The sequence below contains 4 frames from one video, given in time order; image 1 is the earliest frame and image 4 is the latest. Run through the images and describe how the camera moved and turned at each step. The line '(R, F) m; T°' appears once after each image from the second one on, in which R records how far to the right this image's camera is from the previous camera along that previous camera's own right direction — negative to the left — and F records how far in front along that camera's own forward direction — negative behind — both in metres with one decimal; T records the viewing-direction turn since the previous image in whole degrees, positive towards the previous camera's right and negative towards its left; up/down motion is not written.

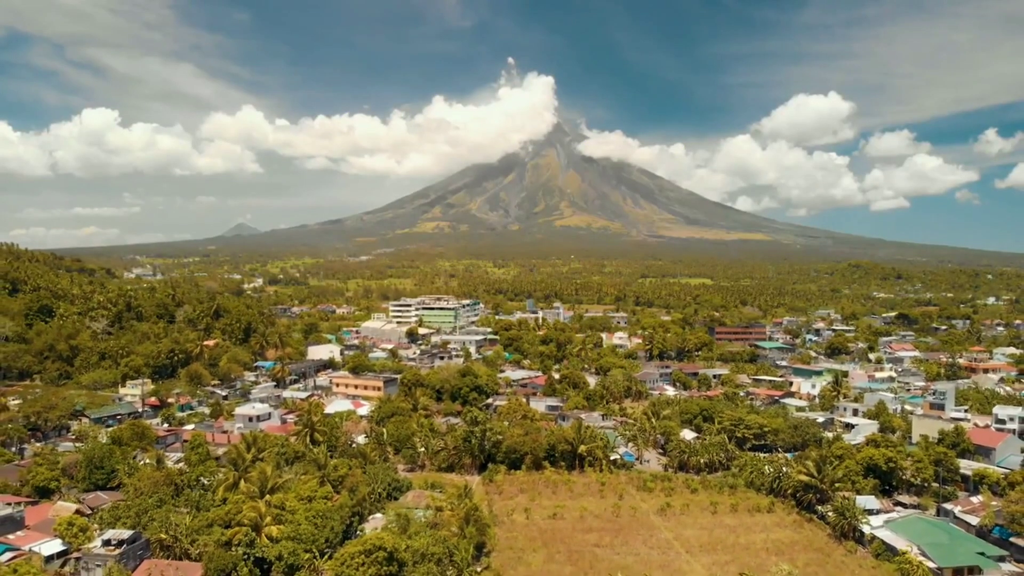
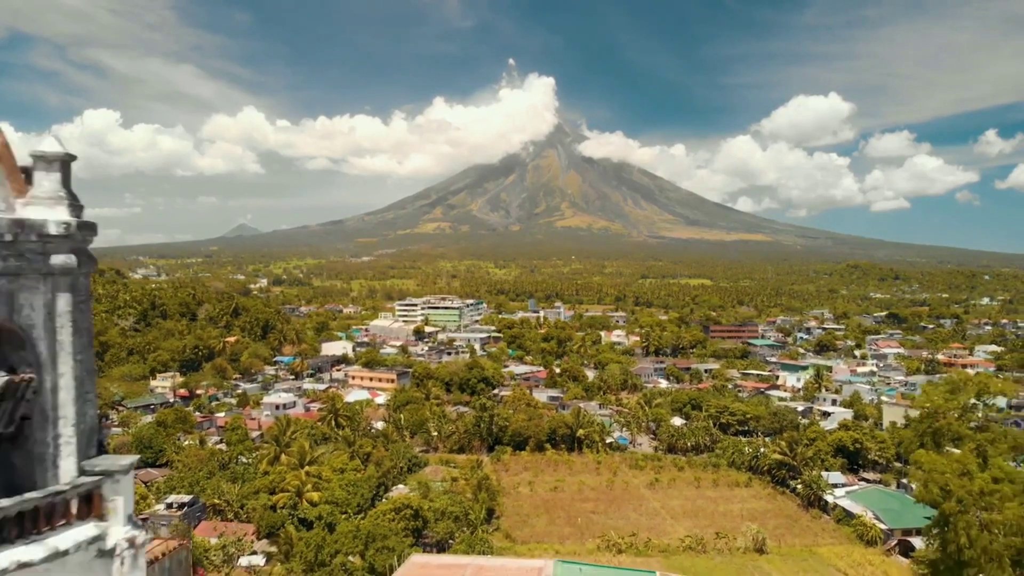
(-0.2, -3.1) m; 0°
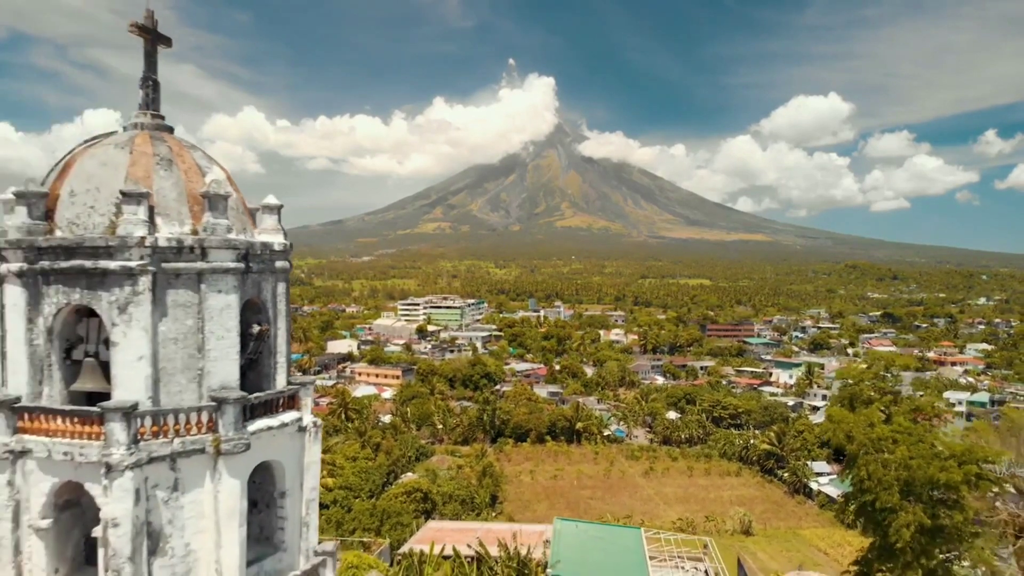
(-0.1, -1.5) m; 0°
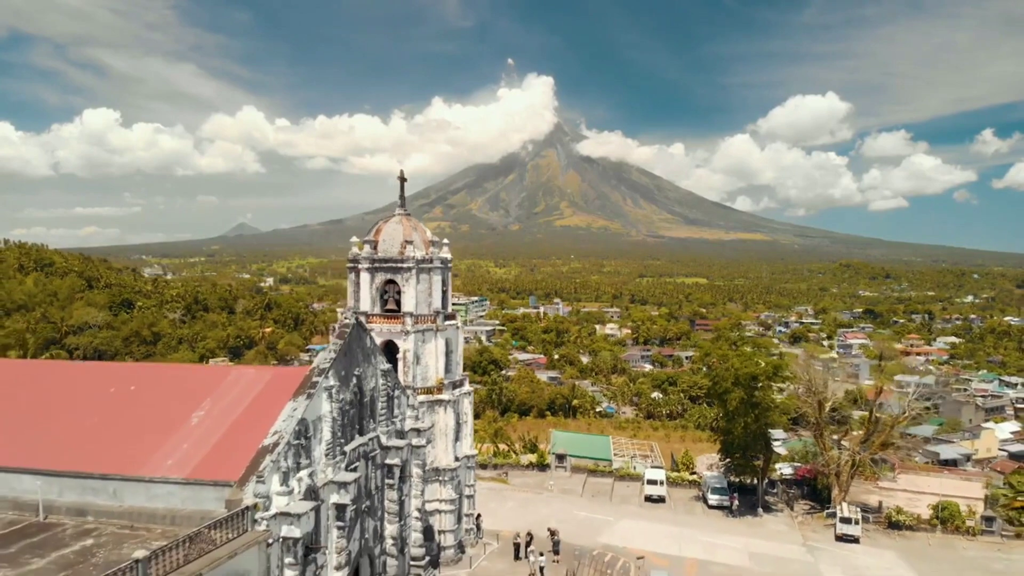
(-0.4, -5.5) m; 0°
